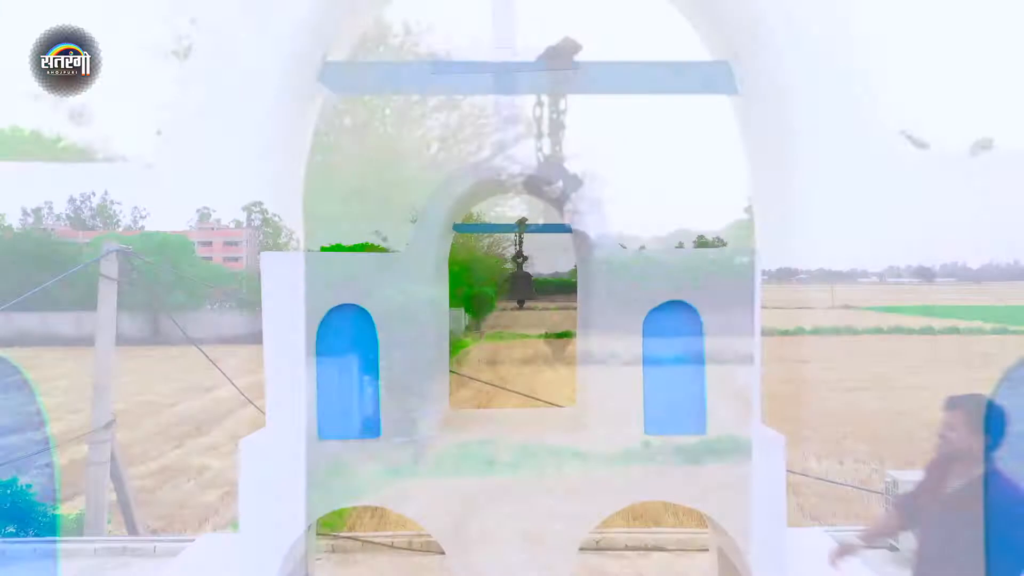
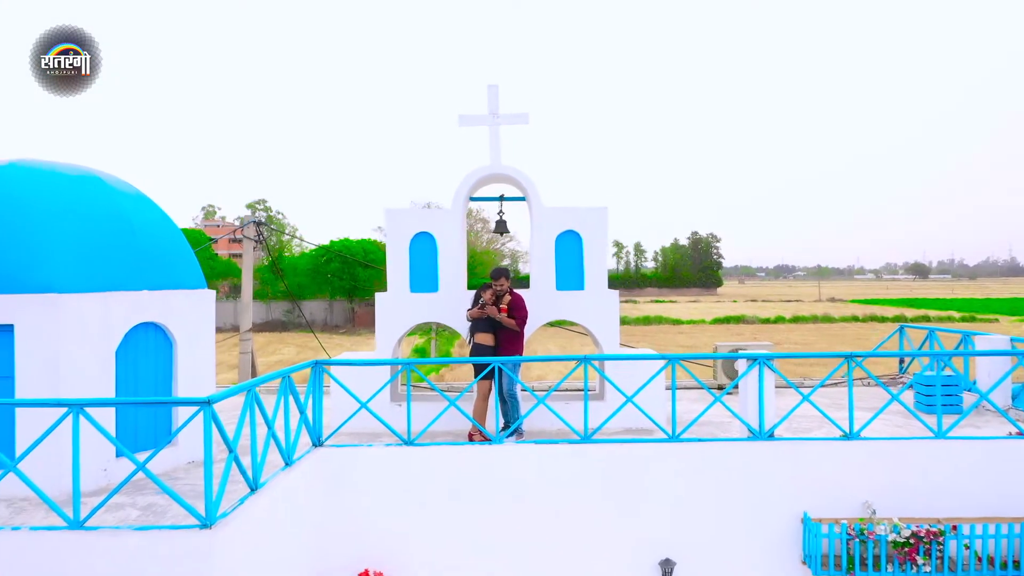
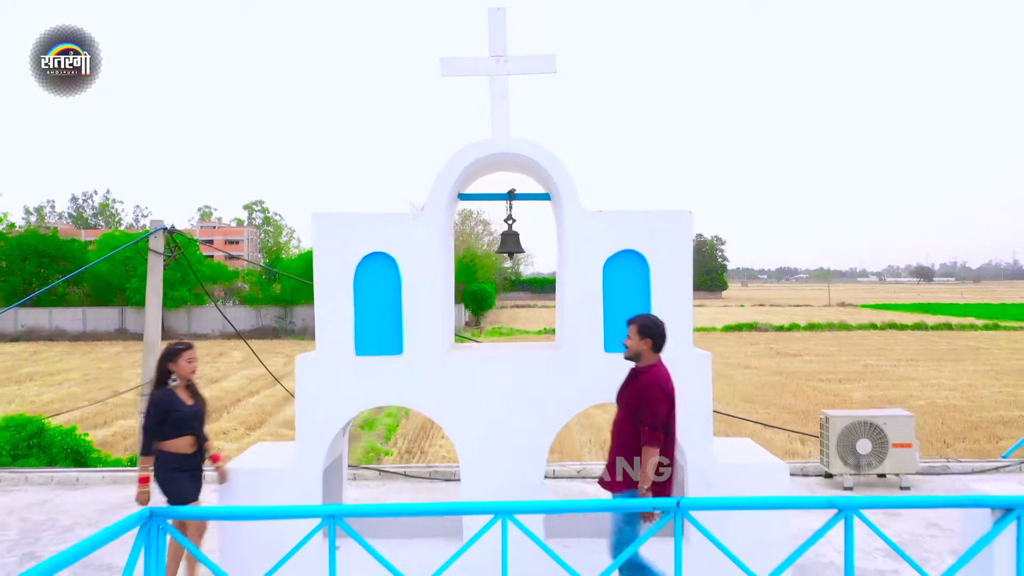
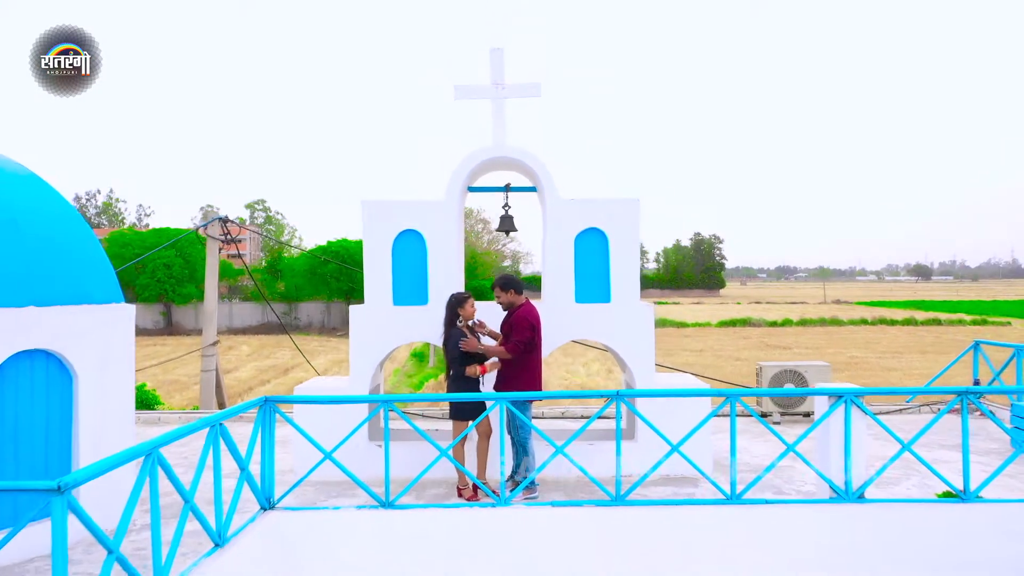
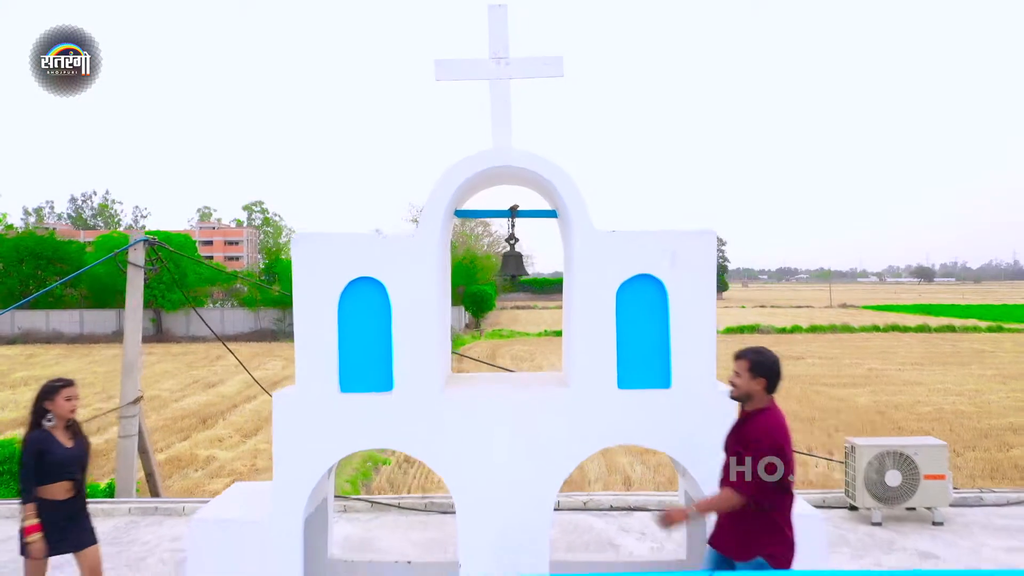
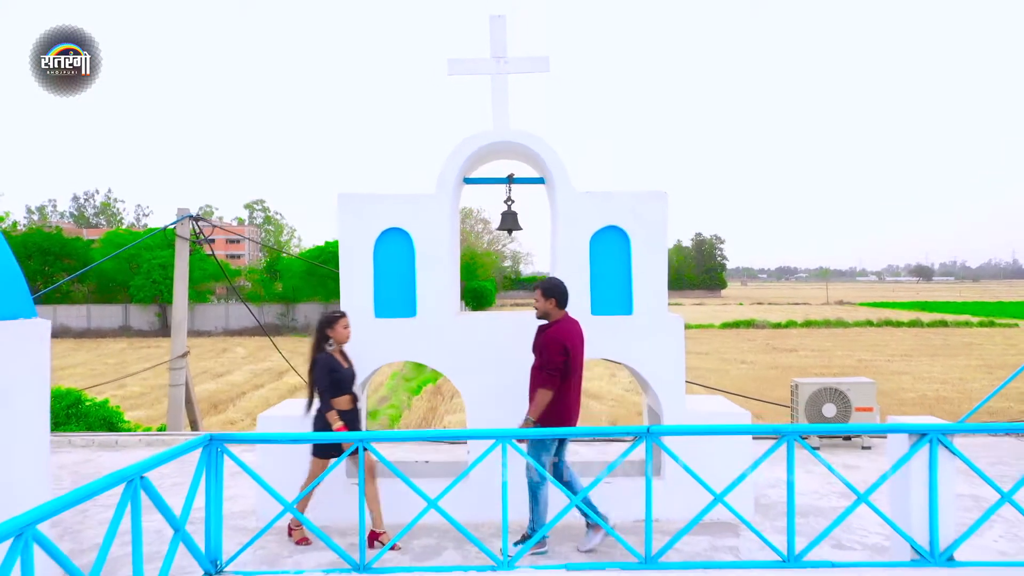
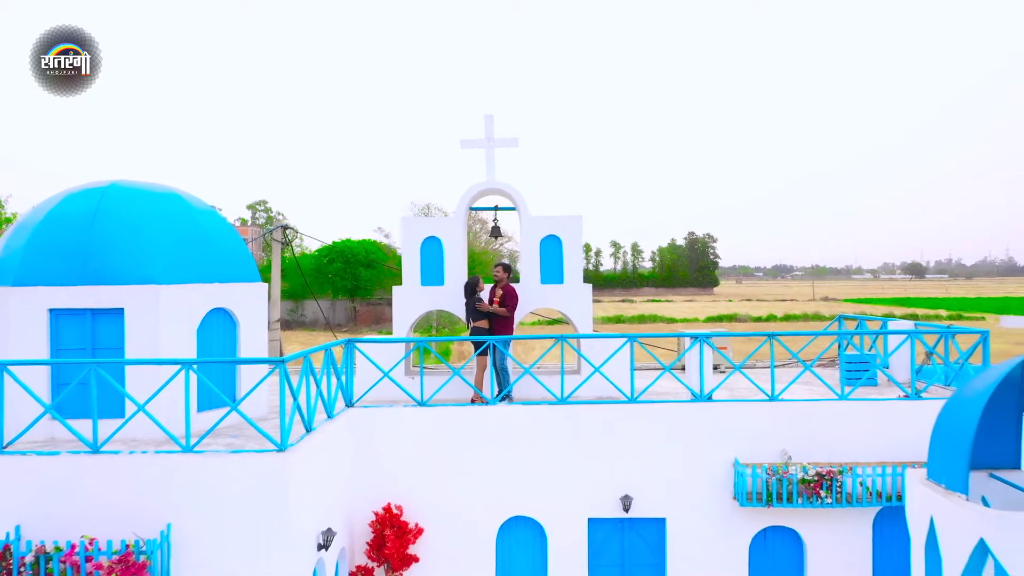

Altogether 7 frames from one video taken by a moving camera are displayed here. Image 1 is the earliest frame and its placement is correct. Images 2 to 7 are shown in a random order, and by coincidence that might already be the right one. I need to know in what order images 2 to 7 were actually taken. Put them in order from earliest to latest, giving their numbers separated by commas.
5, 3, 6, 4, 2, 7
